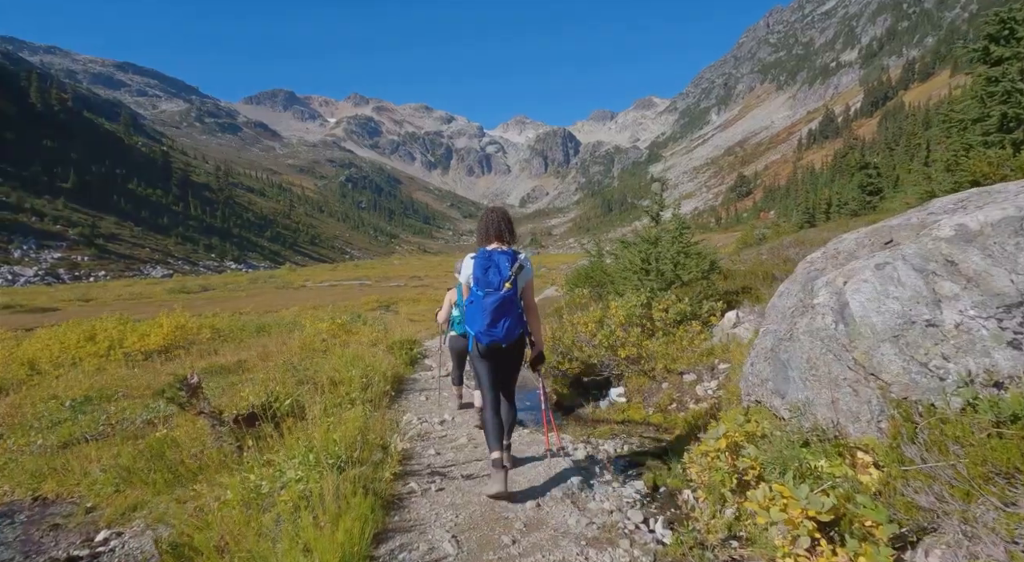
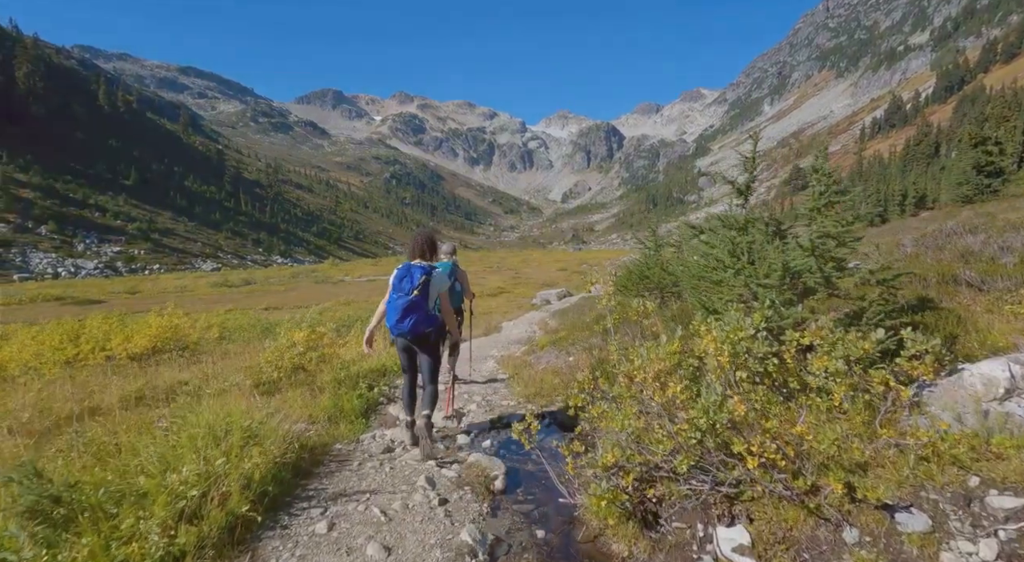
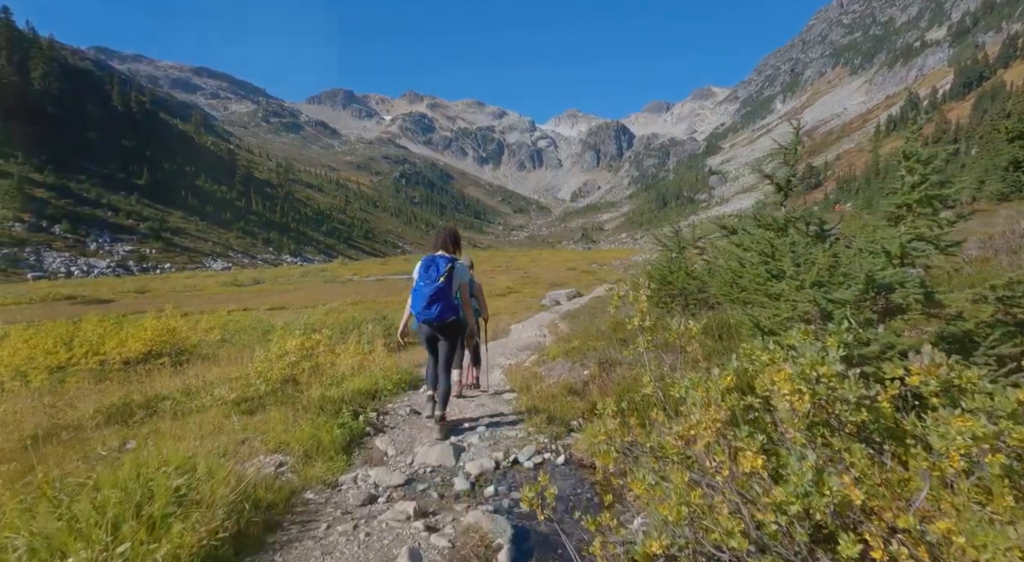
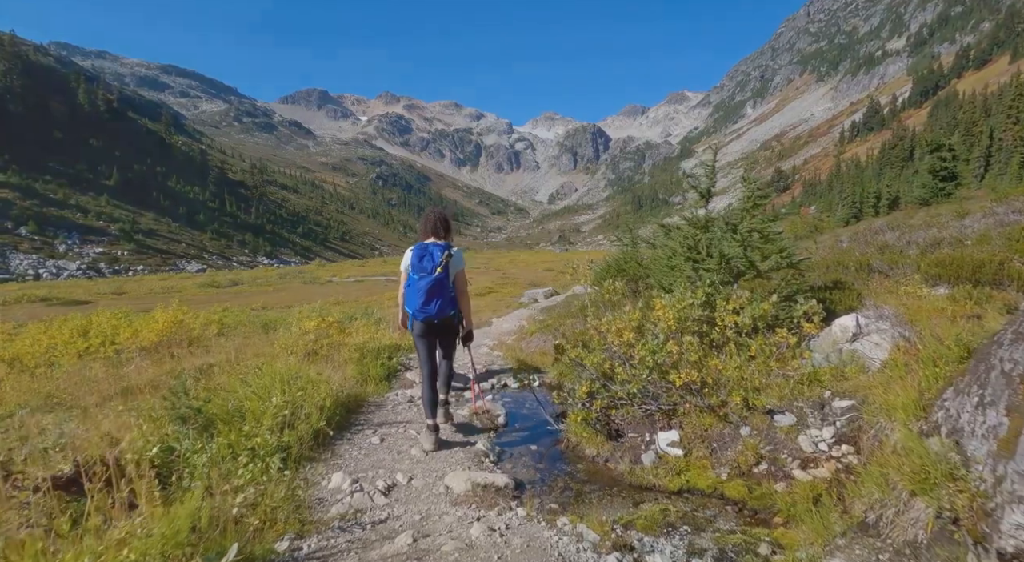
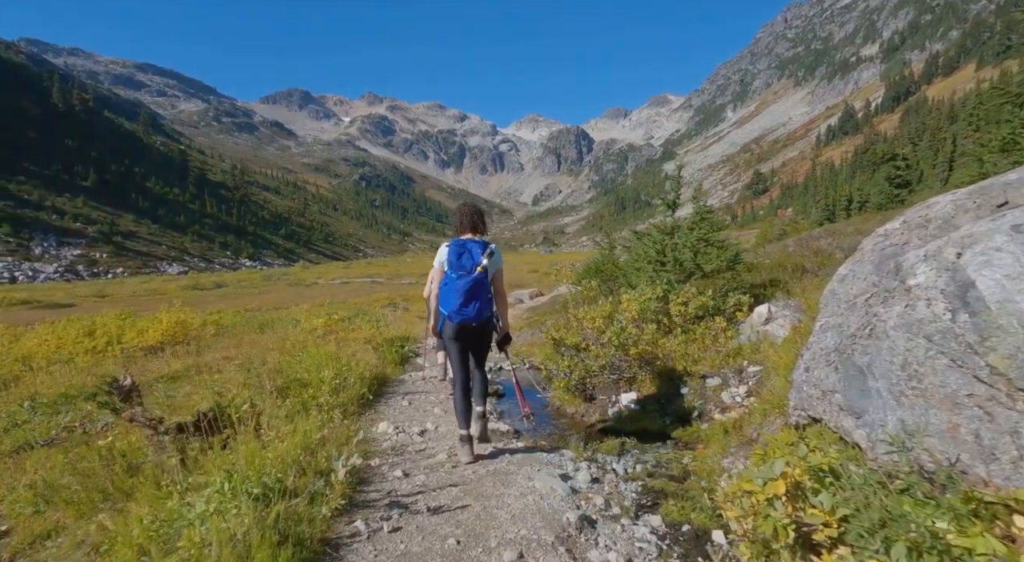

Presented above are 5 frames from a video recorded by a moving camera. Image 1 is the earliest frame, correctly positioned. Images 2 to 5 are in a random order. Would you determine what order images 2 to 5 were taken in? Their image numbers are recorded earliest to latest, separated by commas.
5, 4, 2, 3
